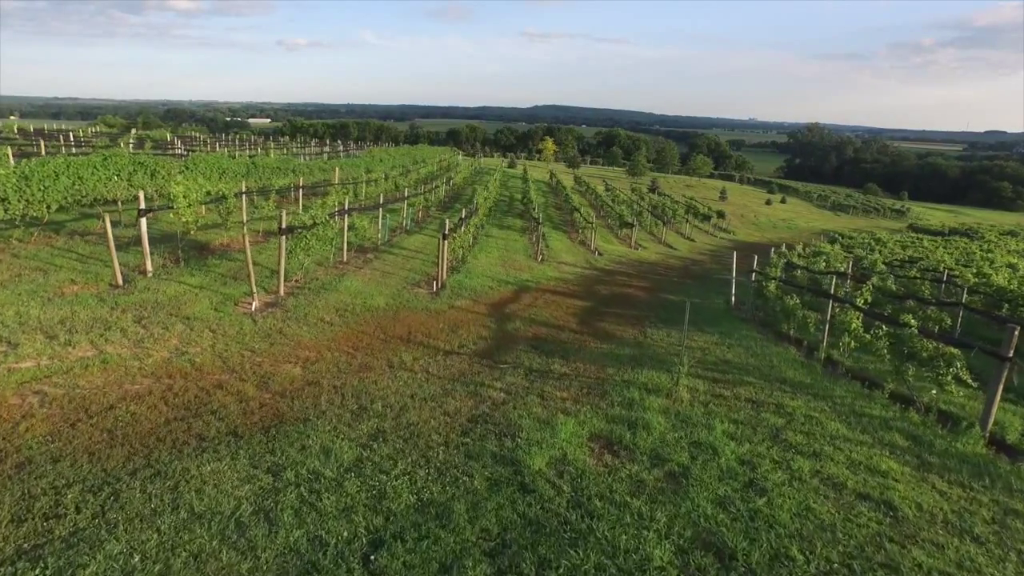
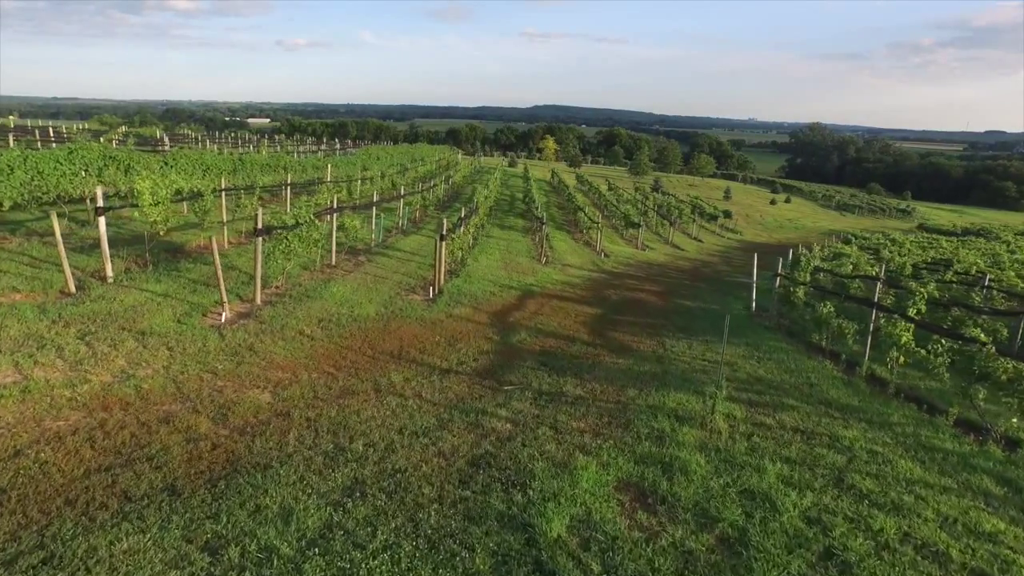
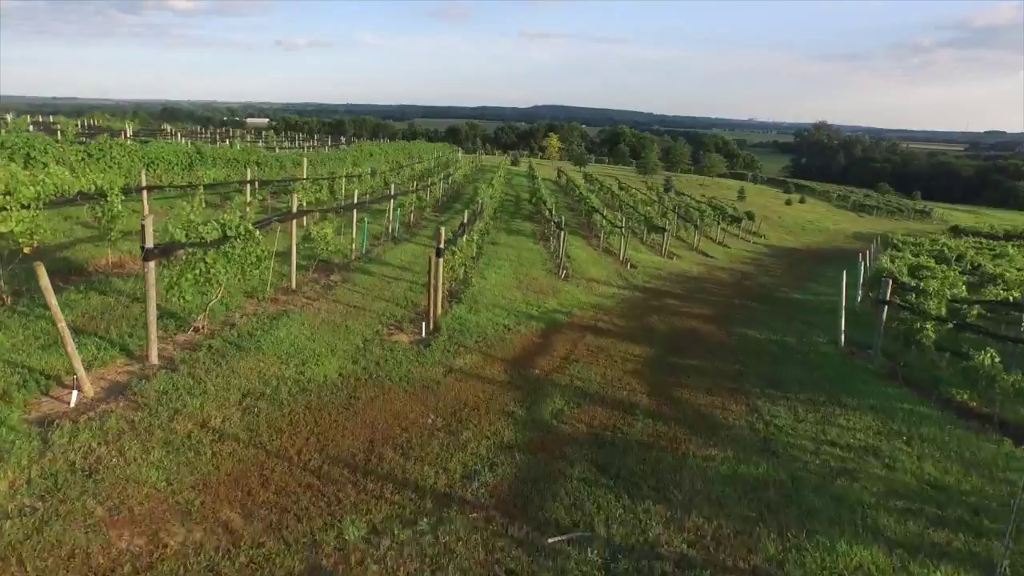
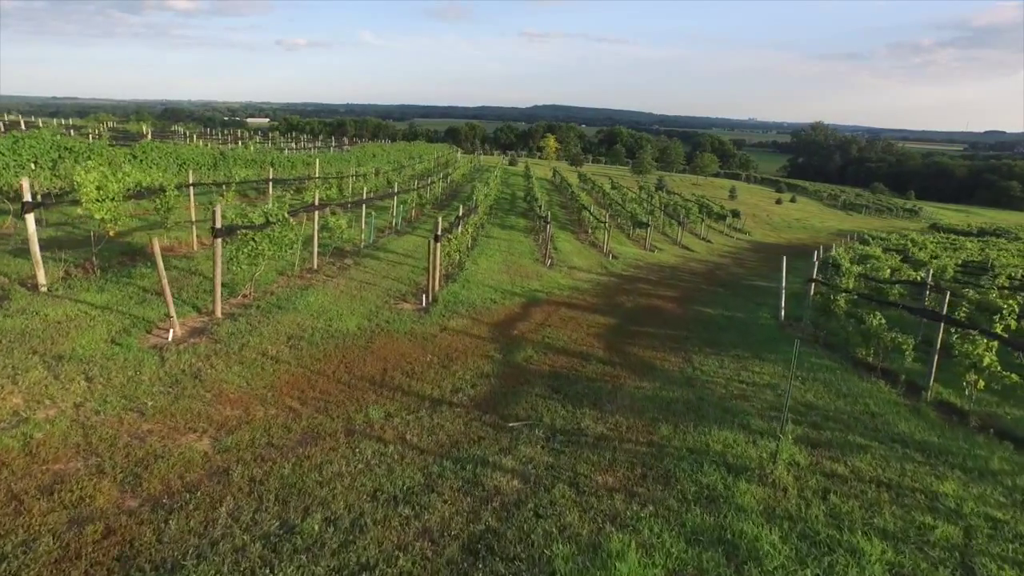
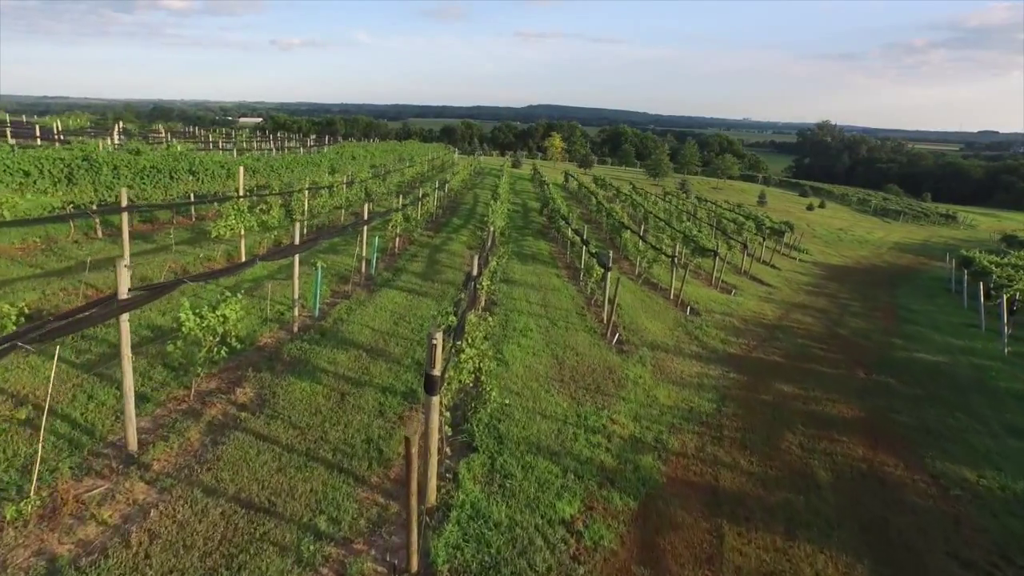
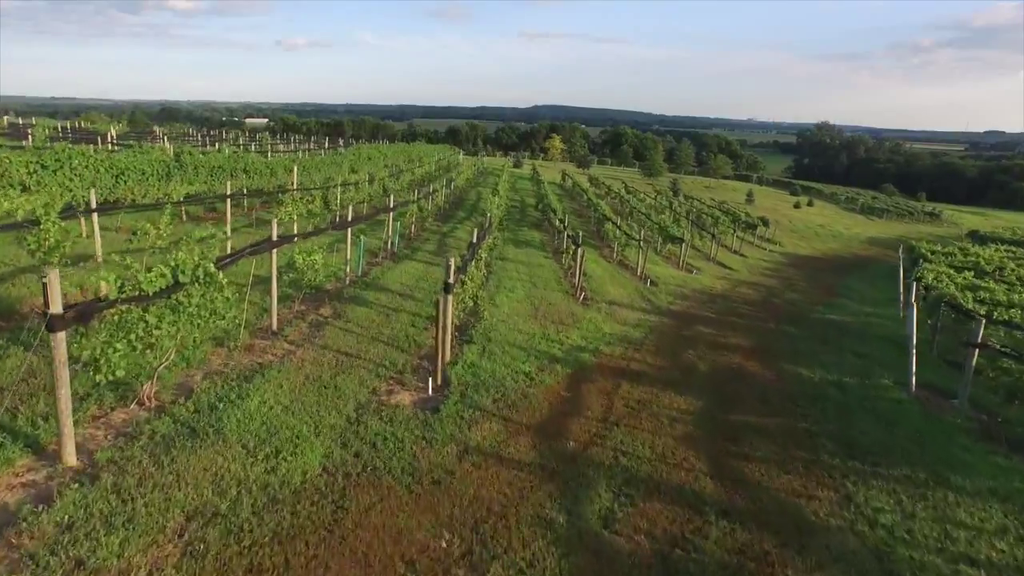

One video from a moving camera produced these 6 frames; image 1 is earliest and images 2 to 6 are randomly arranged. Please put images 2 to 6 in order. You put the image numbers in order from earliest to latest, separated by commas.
2, 4, 3, 6, 5
